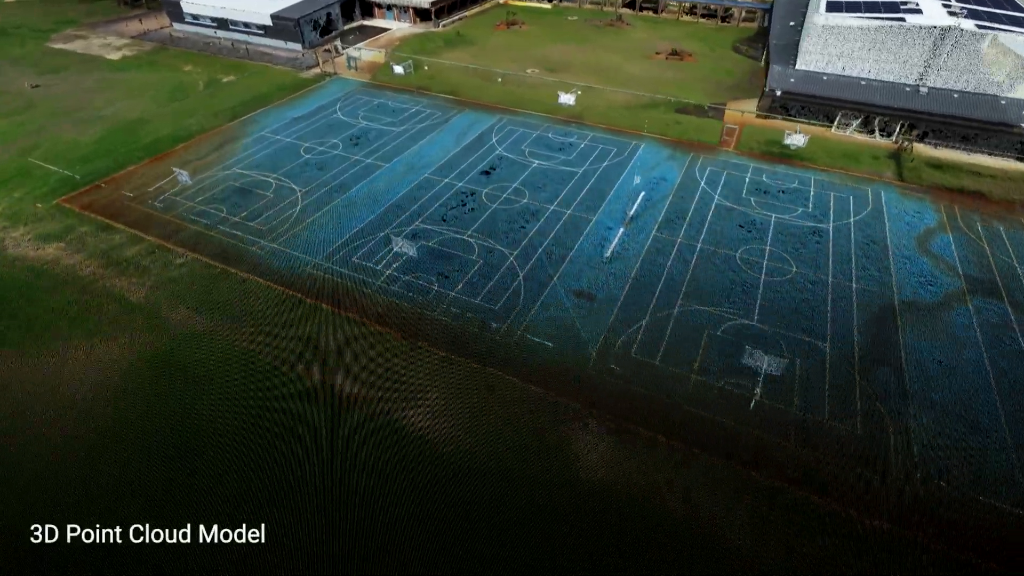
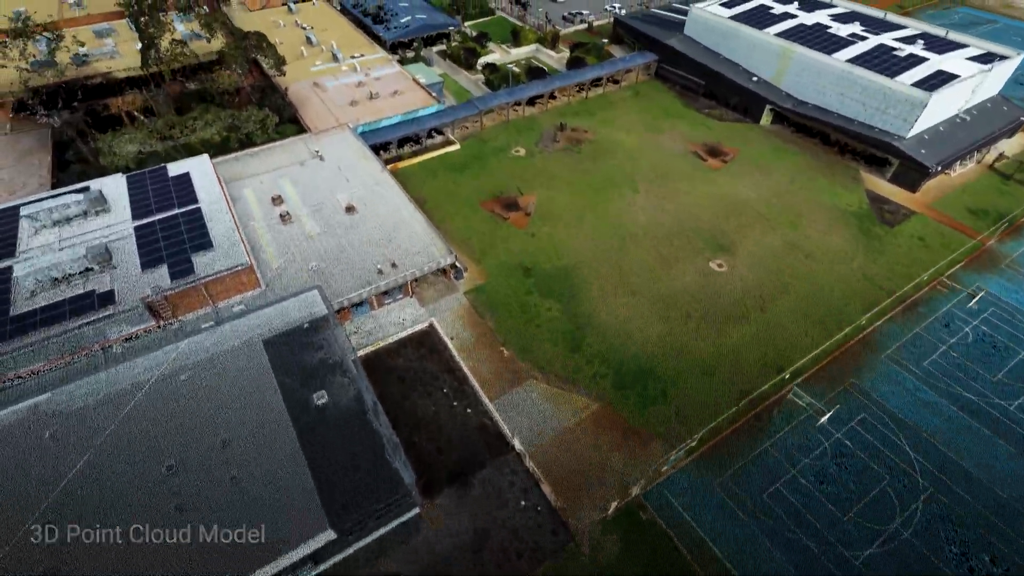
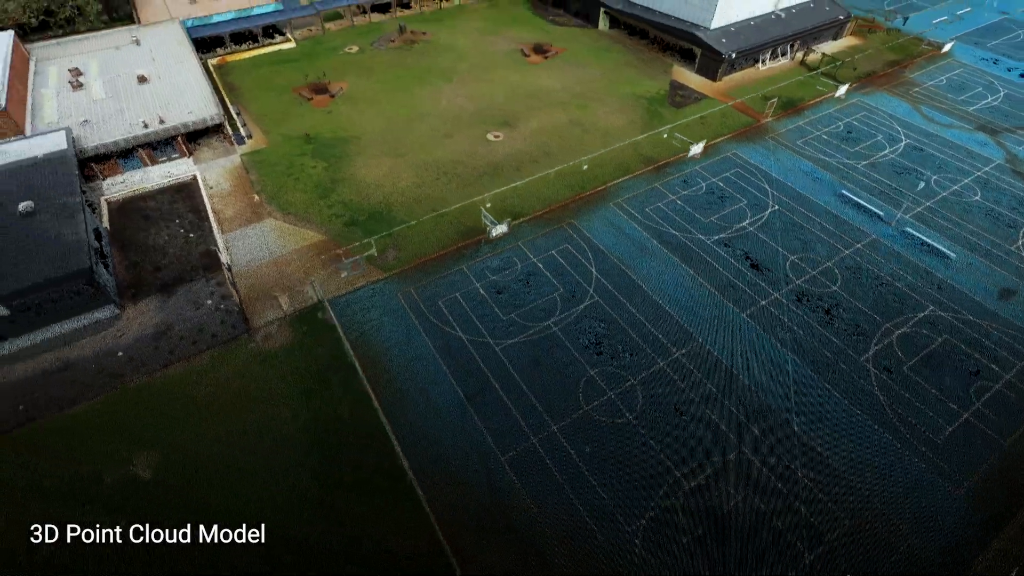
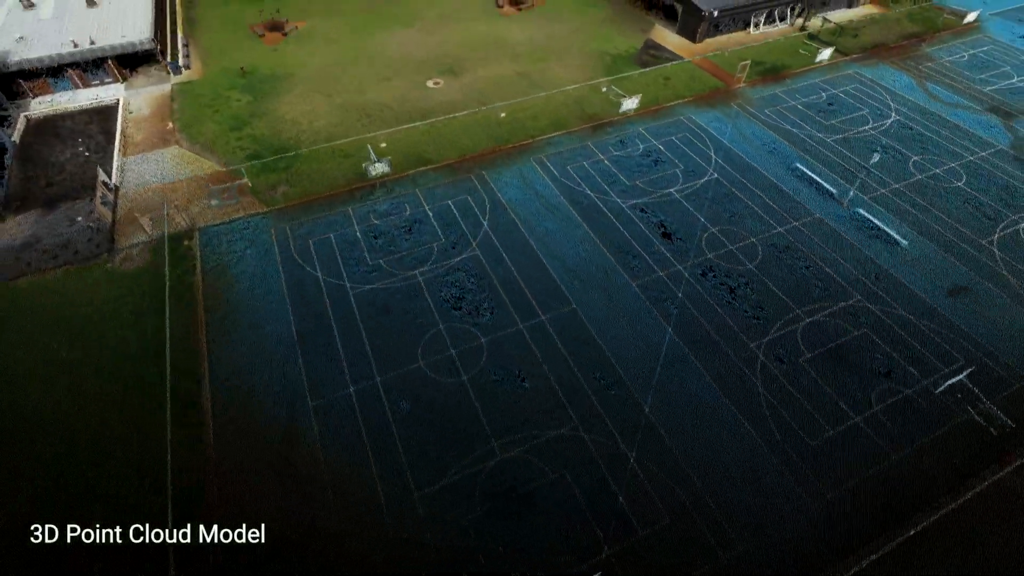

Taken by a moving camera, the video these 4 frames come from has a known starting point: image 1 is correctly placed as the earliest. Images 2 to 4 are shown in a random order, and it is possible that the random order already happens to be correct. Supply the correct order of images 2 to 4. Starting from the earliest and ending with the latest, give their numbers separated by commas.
4, 3, 2
